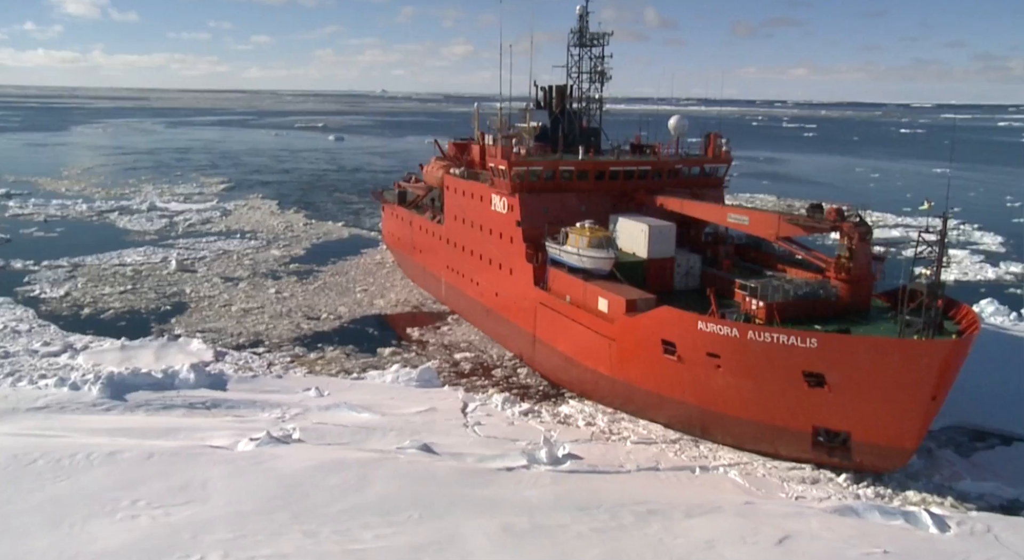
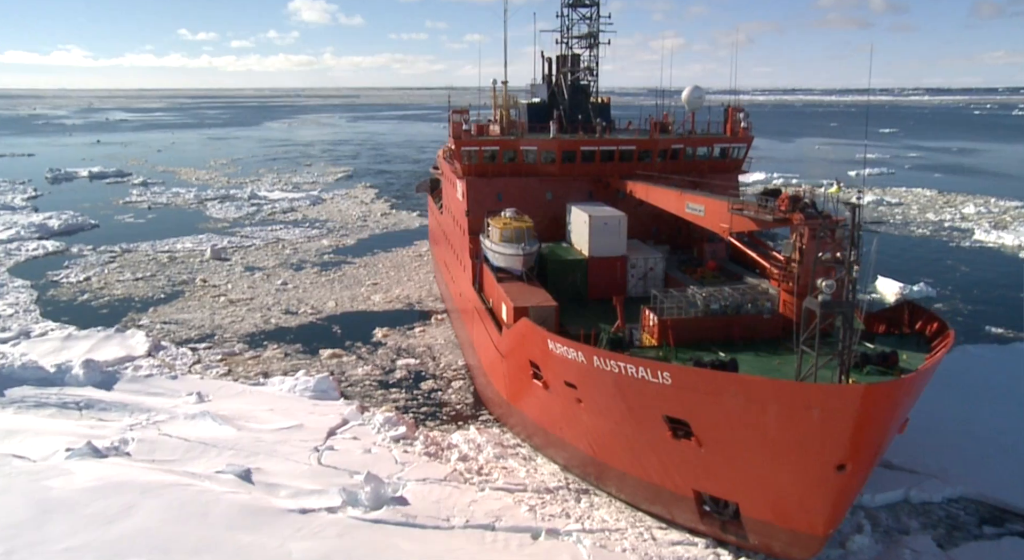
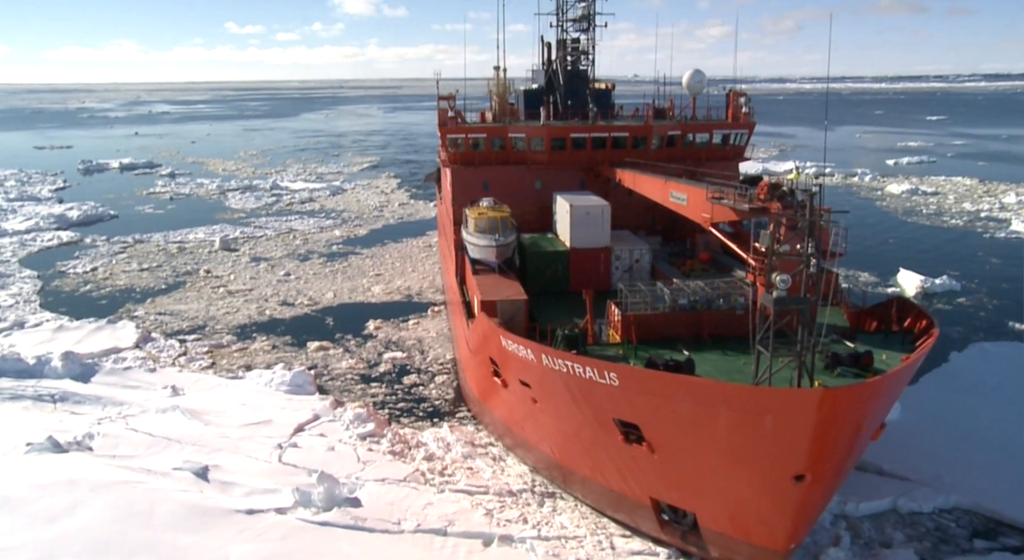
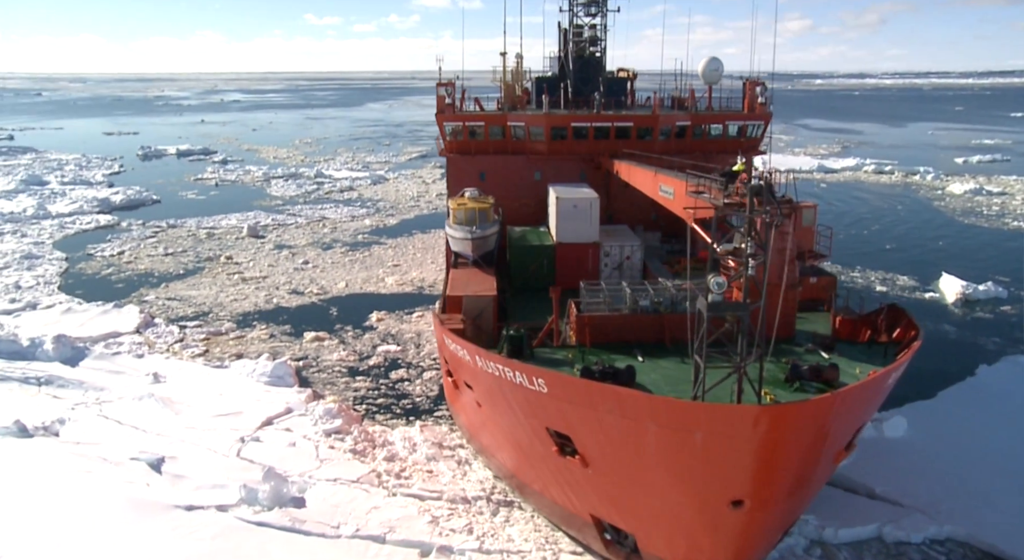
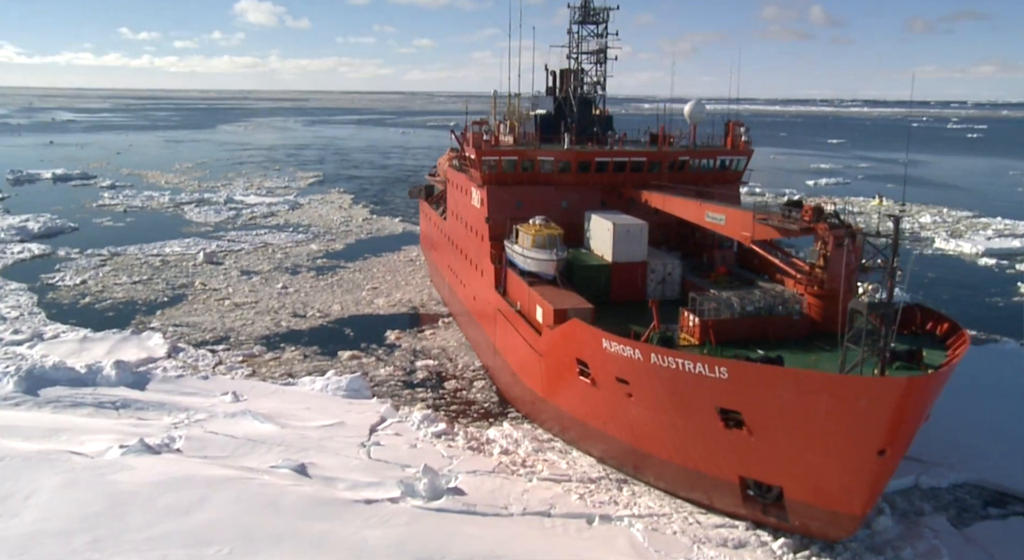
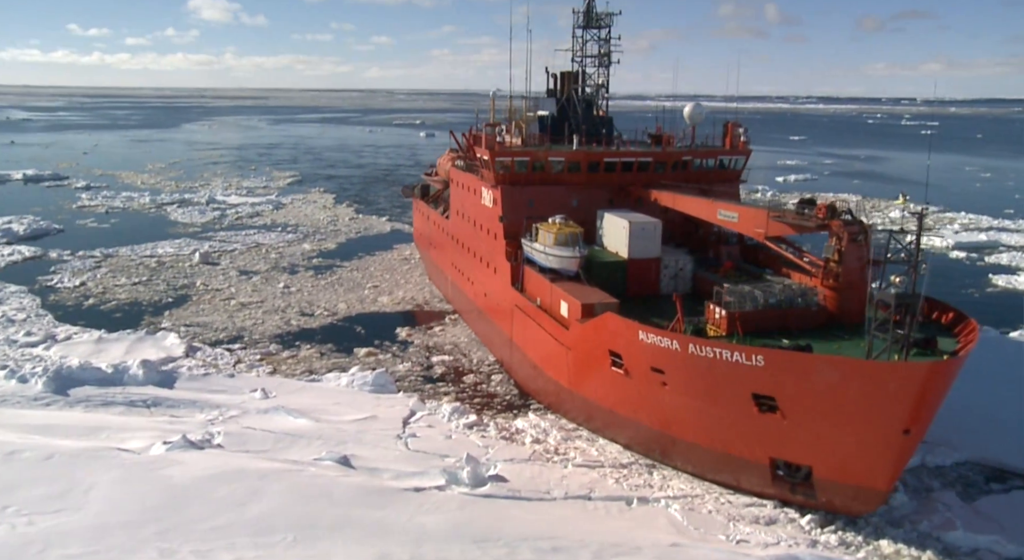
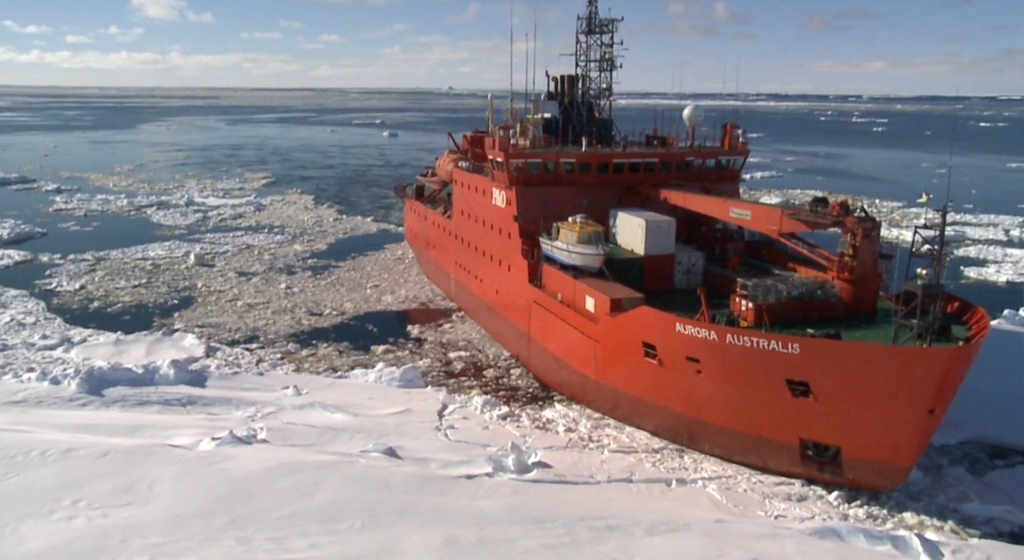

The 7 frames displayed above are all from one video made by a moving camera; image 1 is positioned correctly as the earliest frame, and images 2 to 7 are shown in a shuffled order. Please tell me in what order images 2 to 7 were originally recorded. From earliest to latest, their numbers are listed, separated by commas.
7, 6, 5, 2, 3, 4
